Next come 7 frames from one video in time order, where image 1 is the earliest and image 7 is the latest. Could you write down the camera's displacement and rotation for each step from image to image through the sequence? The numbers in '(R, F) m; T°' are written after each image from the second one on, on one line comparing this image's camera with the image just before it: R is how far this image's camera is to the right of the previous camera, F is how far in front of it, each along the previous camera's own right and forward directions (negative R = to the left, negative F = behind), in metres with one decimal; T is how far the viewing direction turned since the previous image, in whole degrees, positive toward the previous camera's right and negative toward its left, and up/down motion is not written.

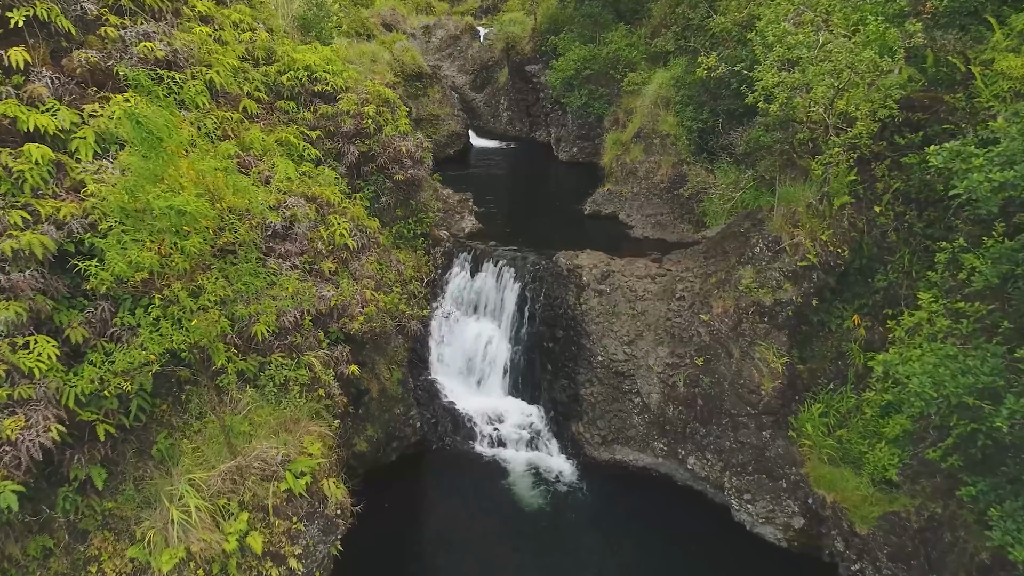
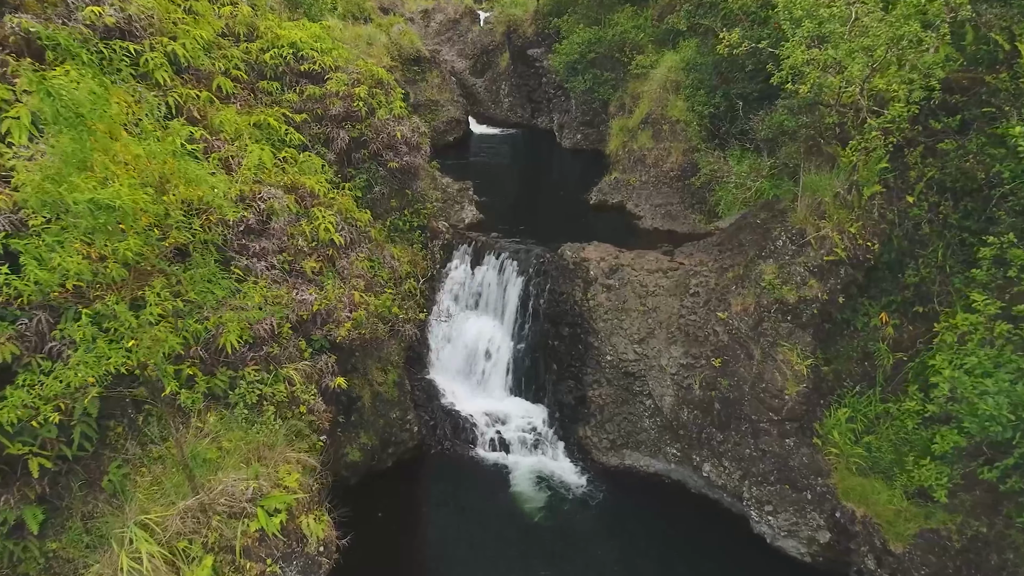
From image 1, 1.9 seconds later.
(-0.1, +0.6) m; 0°
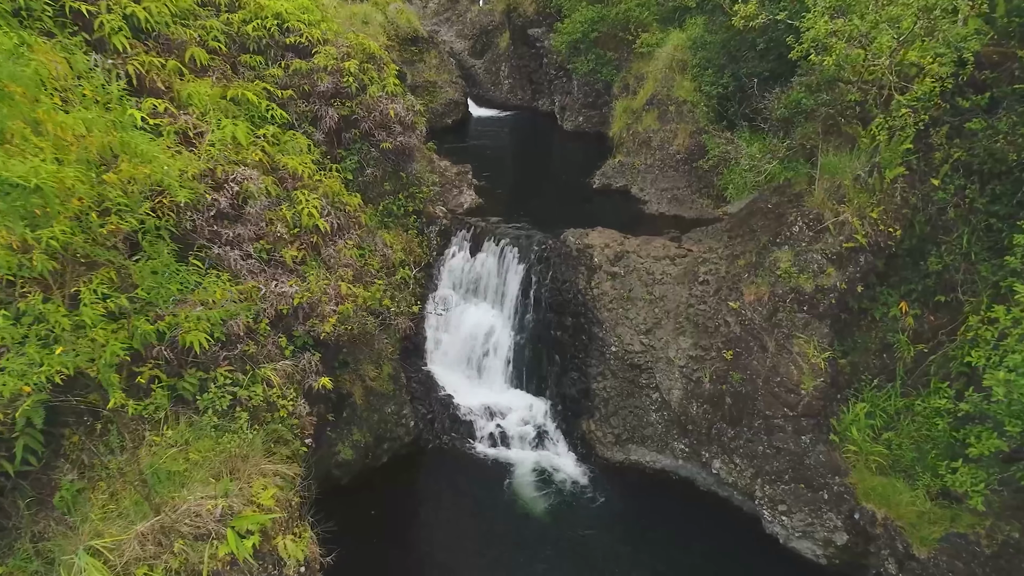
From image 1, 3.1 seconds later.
(0.0, +0.4) m; 0°
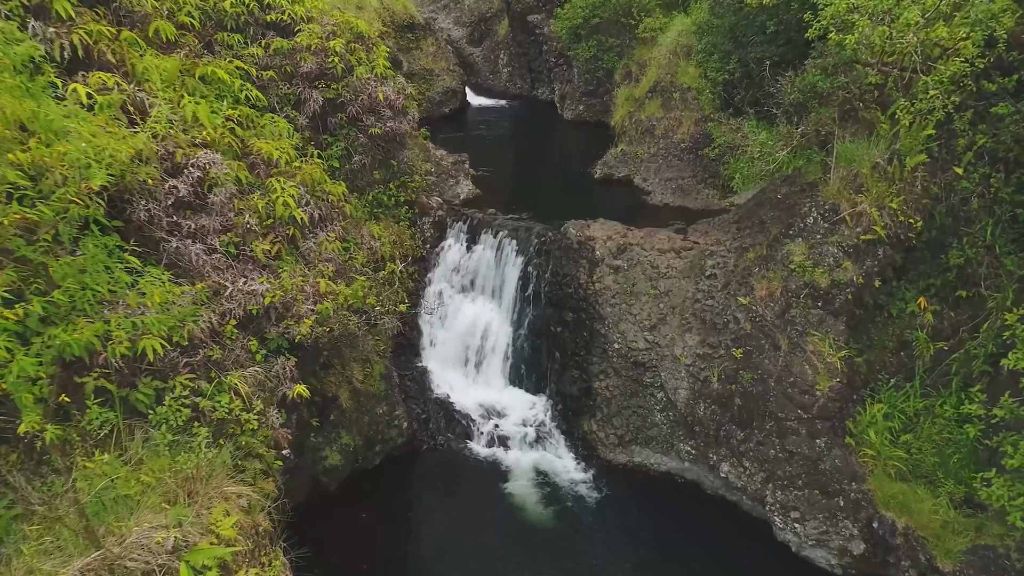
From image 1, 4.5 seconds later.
(0.0, +0.4) m; 0°
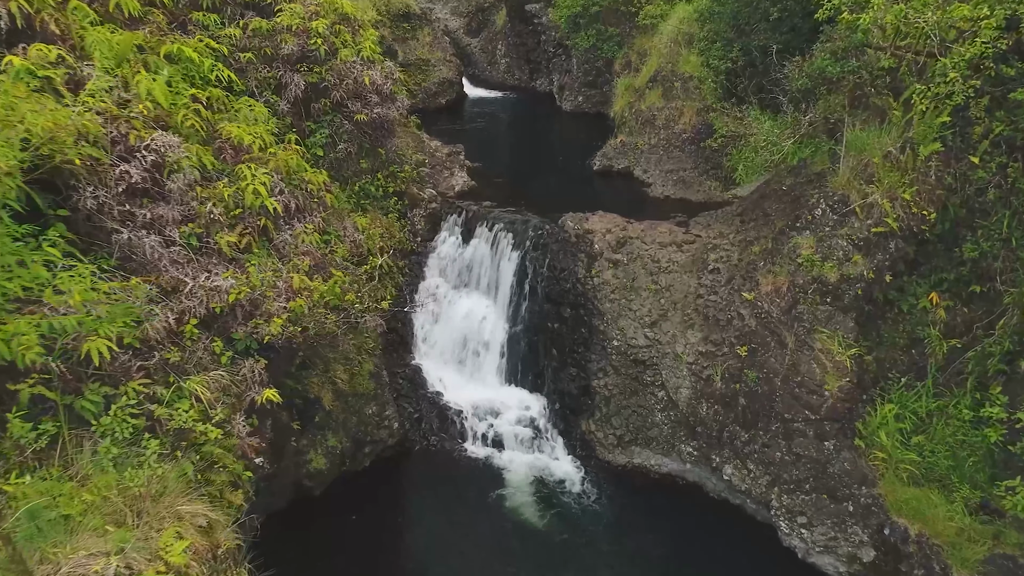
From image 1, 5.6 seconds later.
(+0.1, +0.3) m; 0°
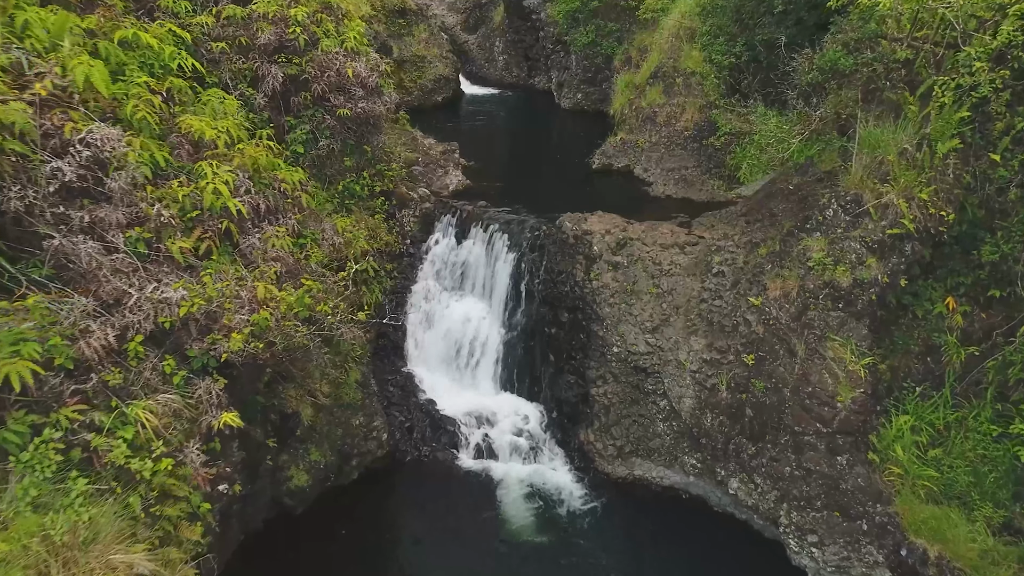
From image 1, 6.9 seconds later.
(+0.1, +0.4) m; 0°
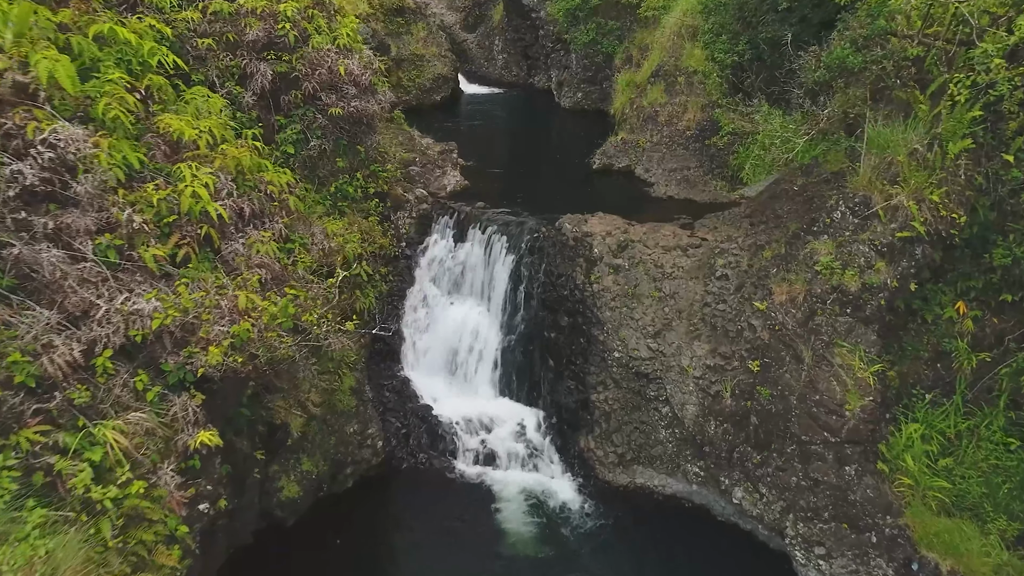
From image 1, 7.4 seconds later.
(0.0, +0.2) m; 0°
